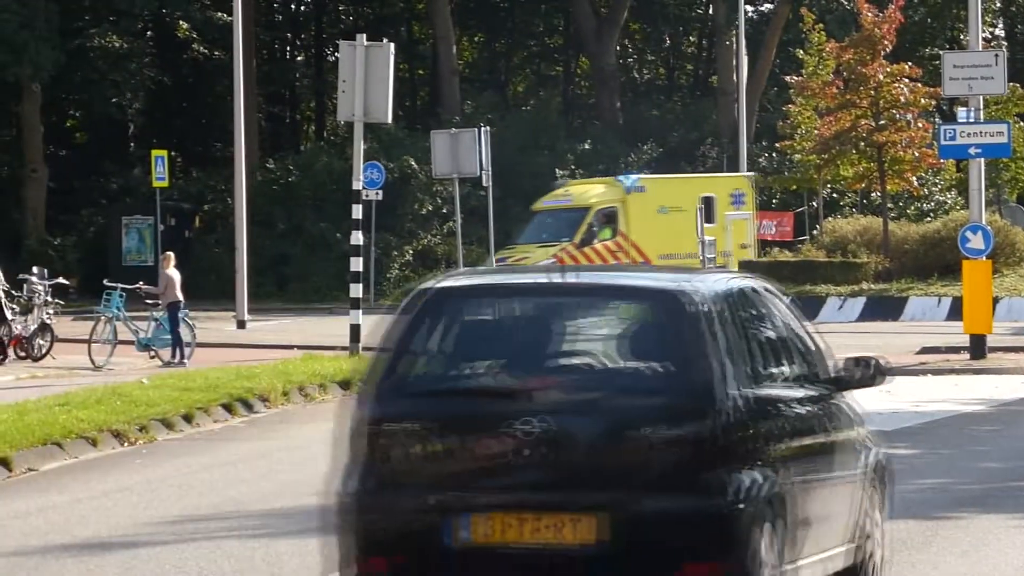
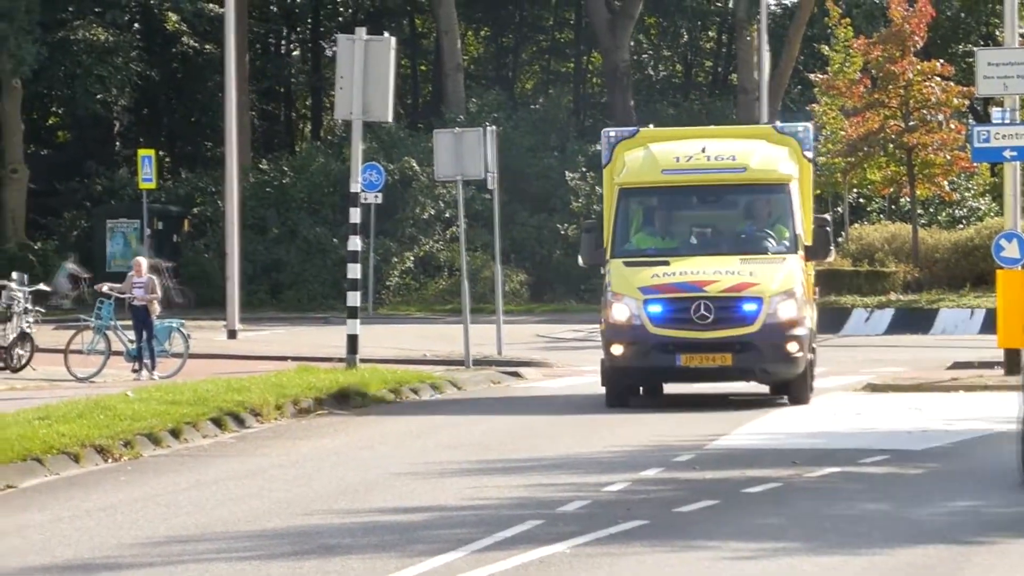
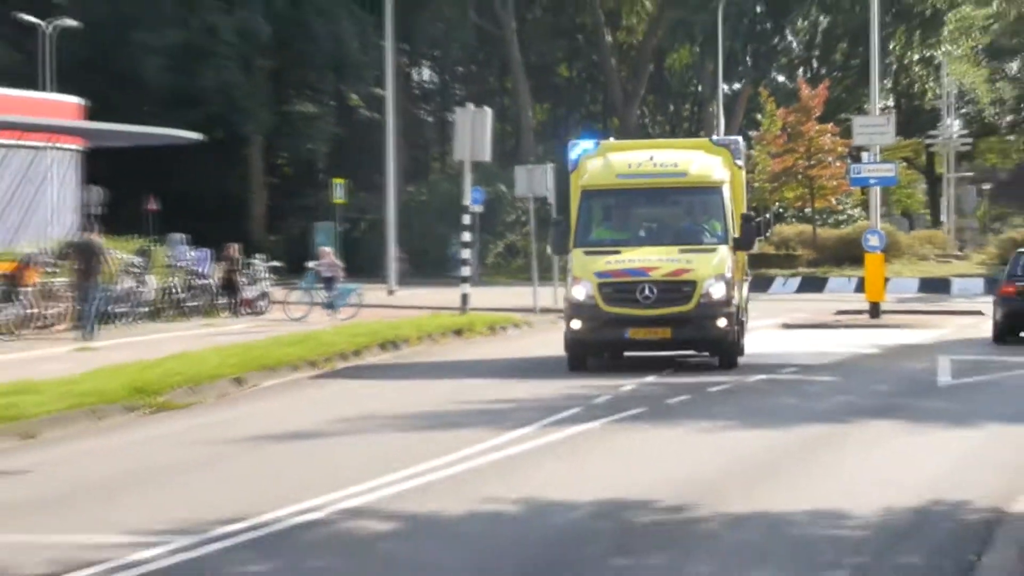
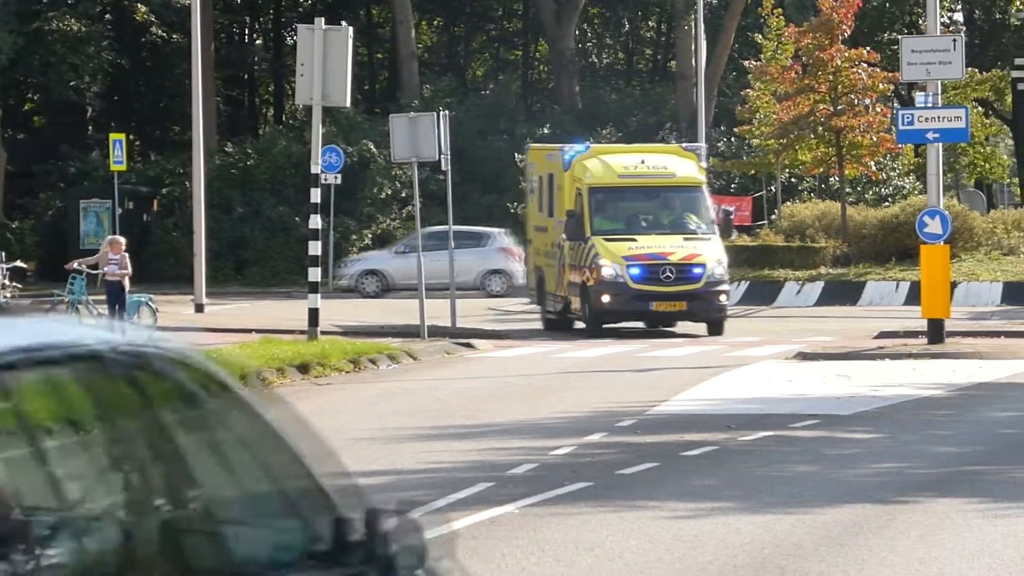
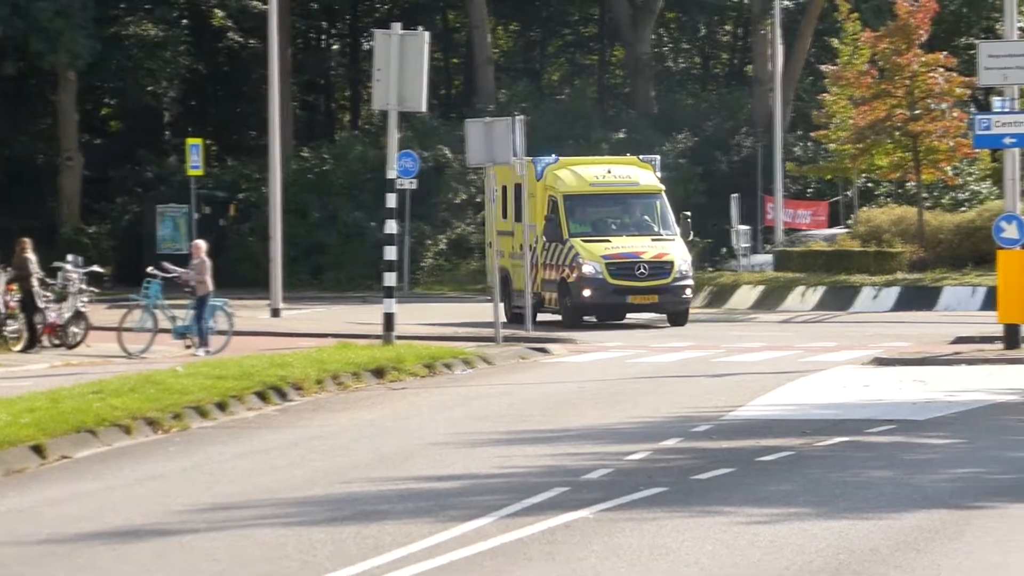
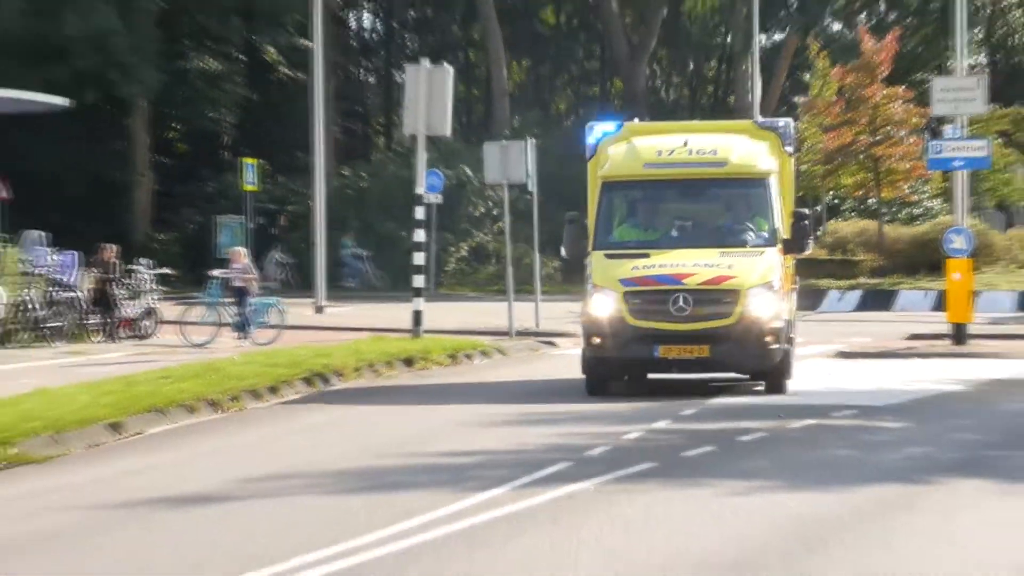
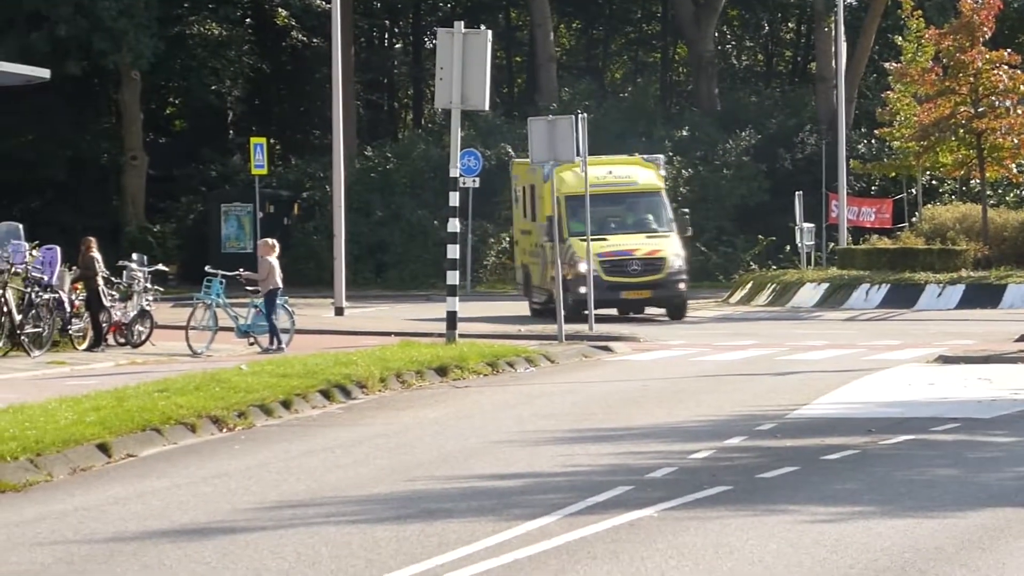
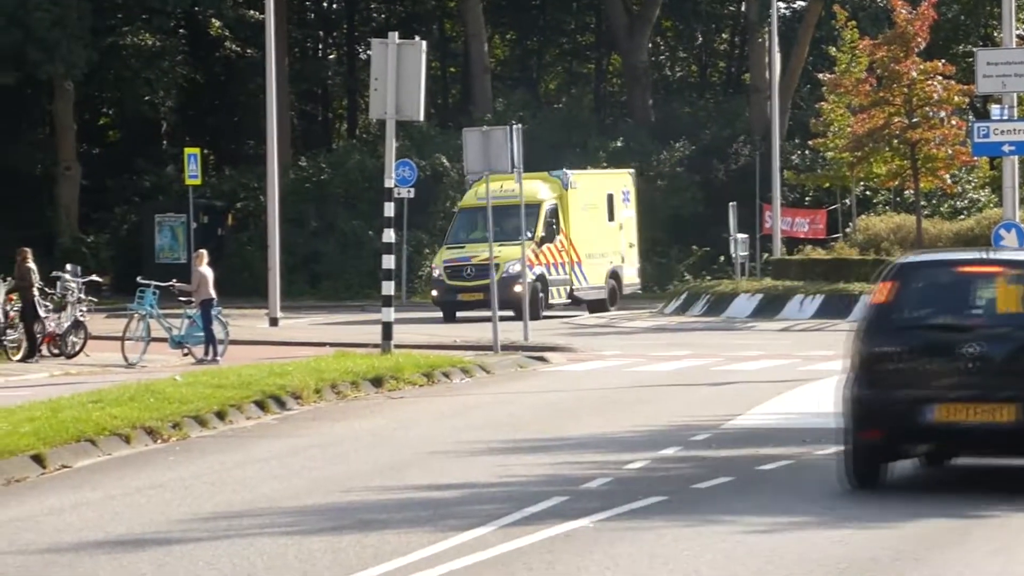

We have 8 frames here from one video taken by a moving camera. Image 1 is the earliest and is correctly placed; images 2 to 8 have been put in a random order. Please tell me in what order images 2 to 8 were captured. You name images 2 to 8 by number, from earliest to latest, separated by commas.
8, 7, 5, 4, 2, 6, 3
